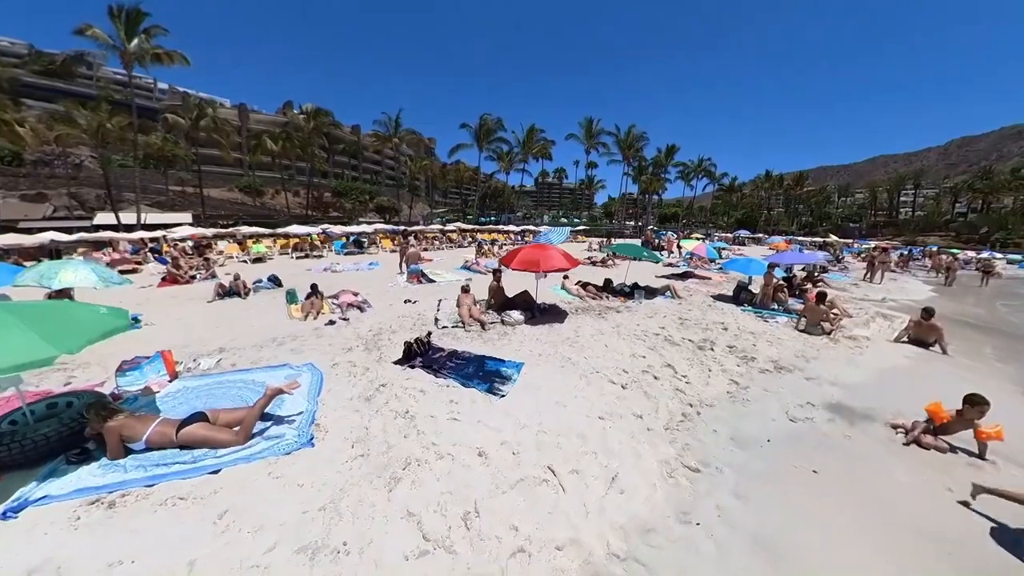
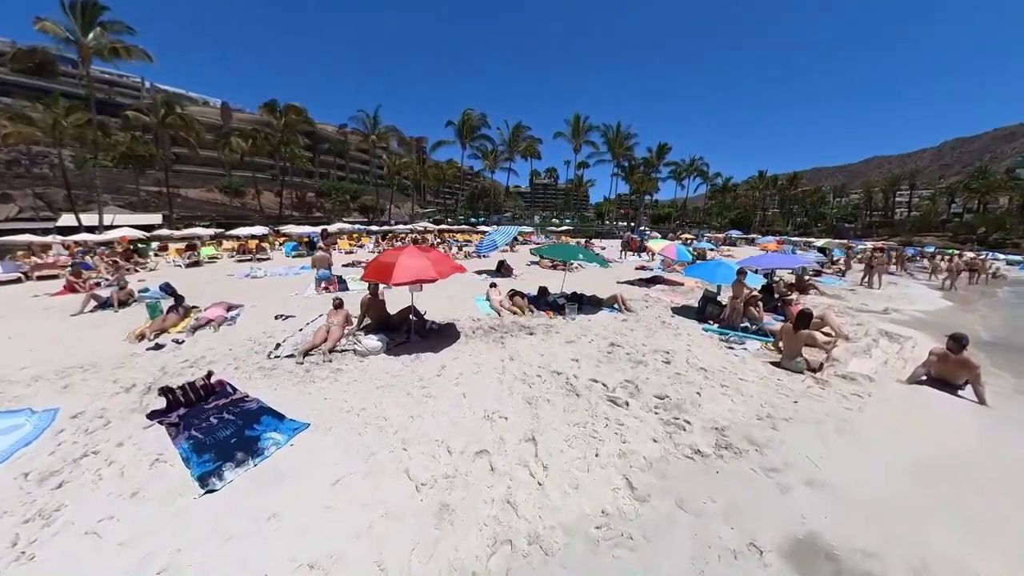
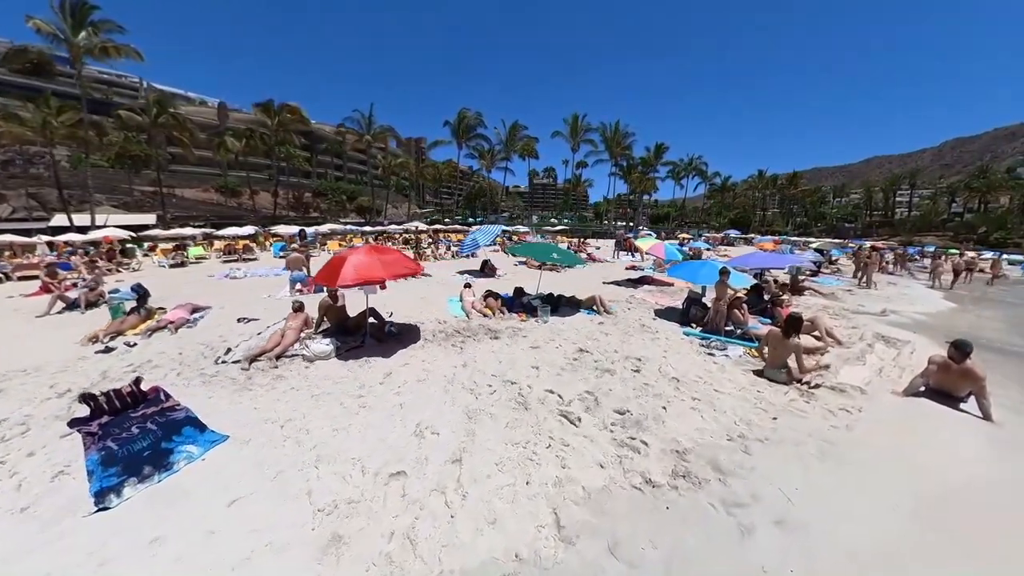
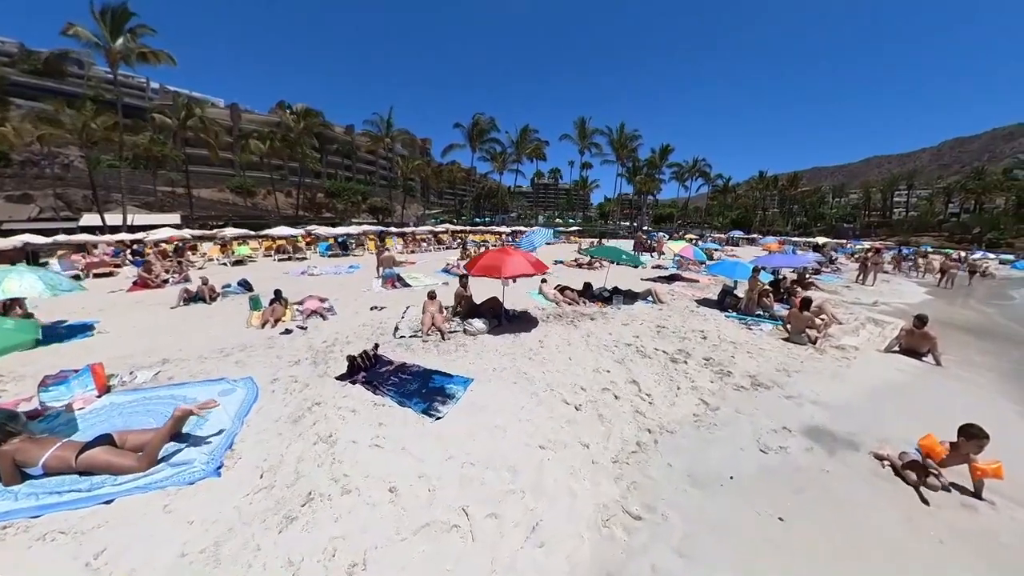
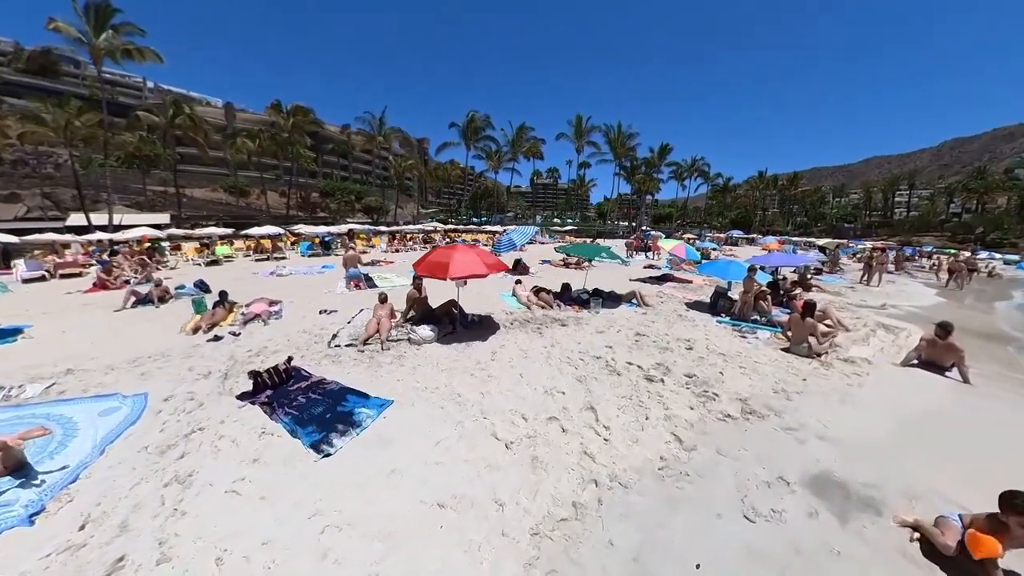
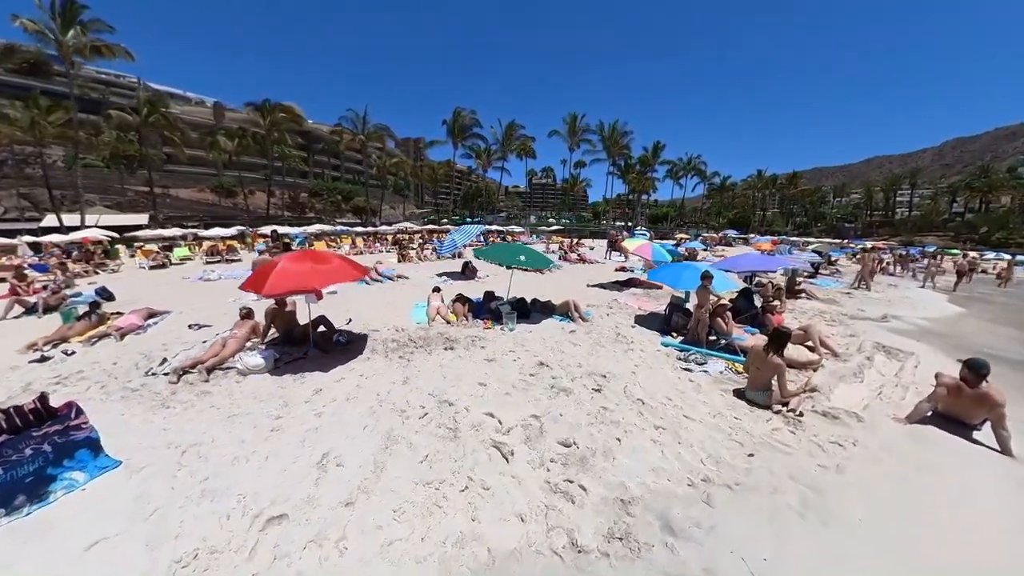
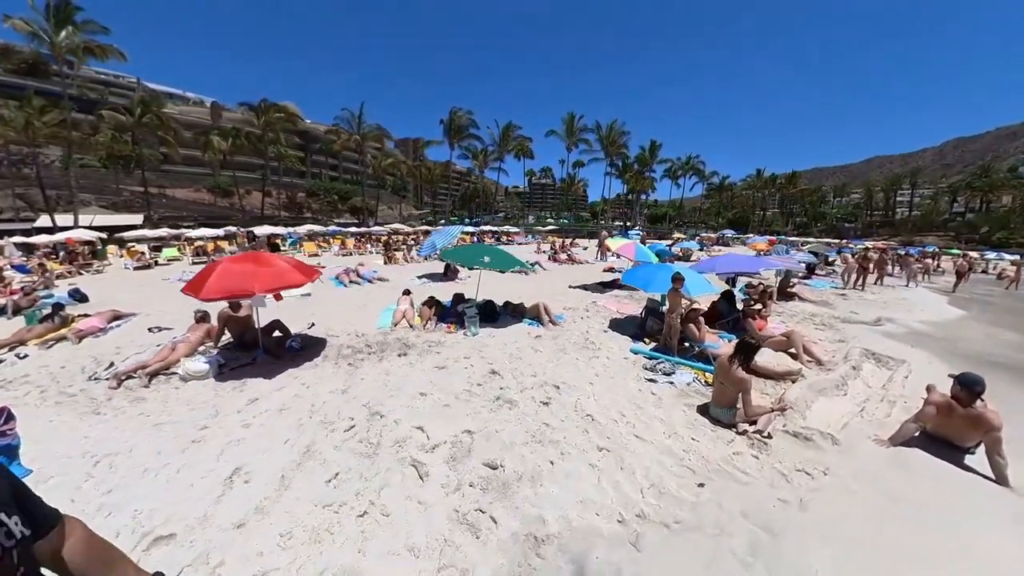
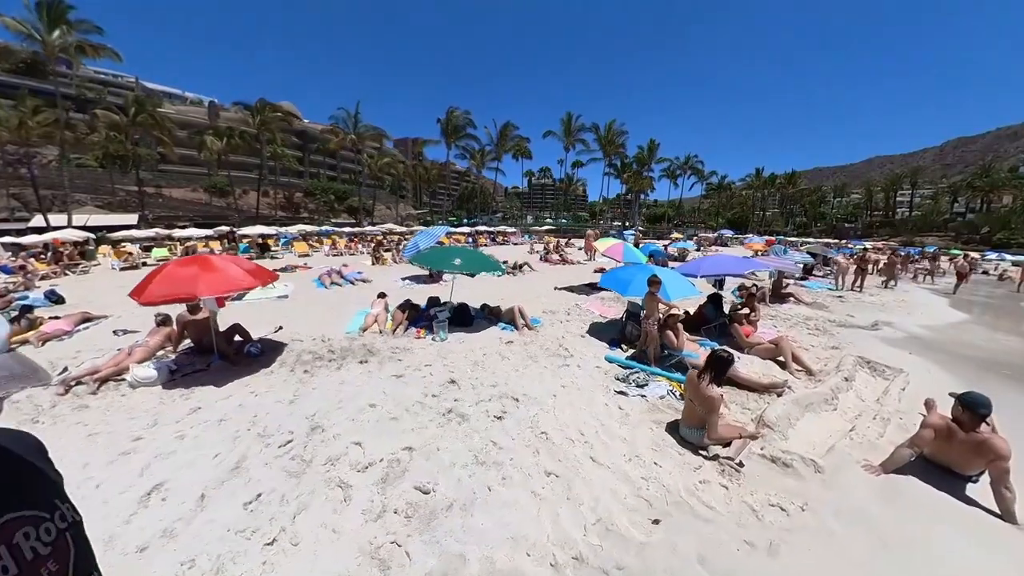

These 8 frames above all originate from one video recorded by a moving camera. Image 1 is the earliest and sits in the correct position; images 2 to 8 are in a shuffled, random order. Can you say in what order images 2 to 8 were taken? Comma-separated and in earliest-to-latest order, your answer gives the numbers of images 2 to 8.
4, 5, 2, 3, 6, 7, 8
